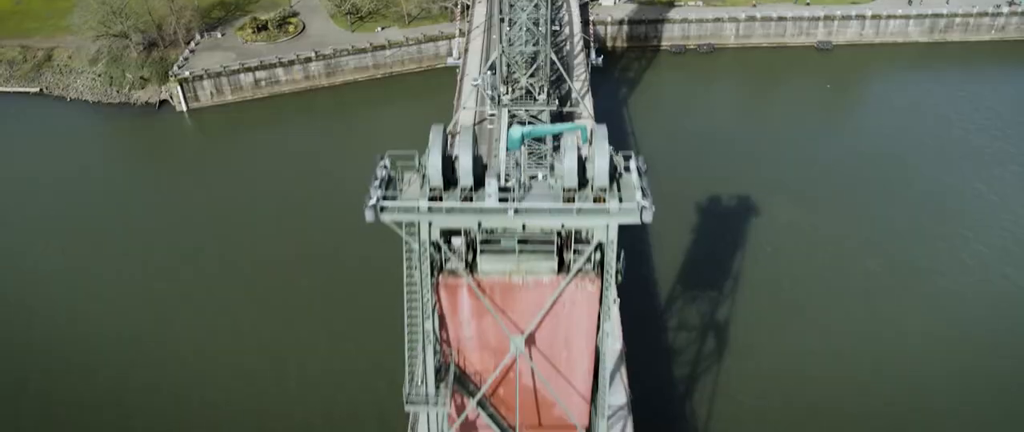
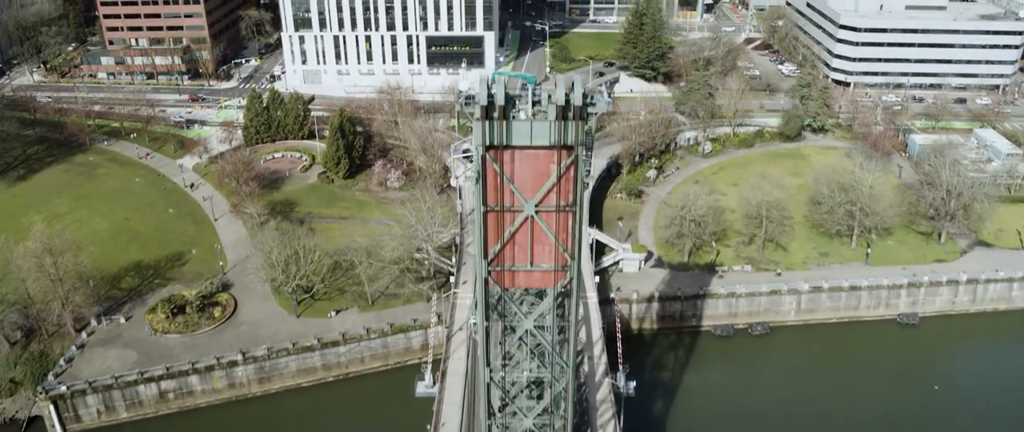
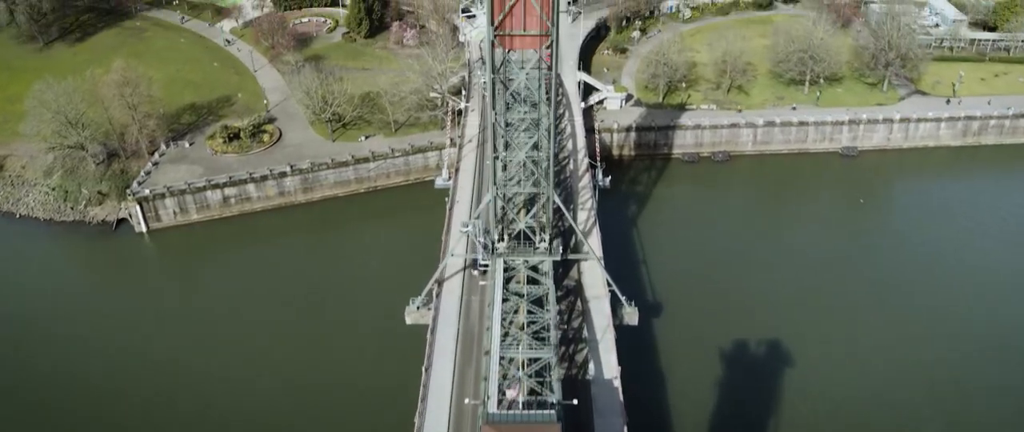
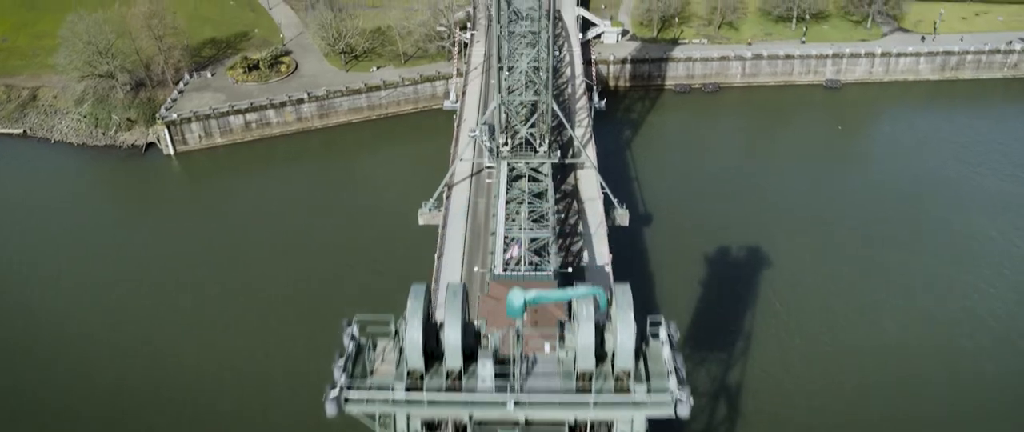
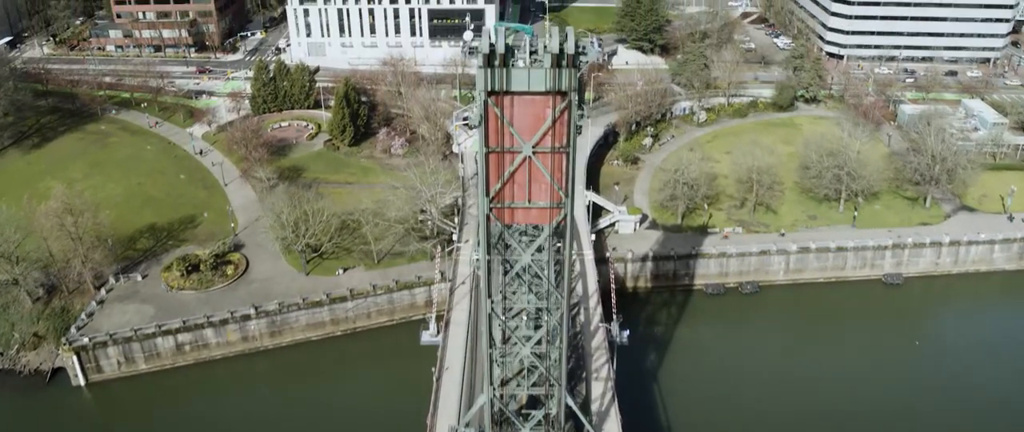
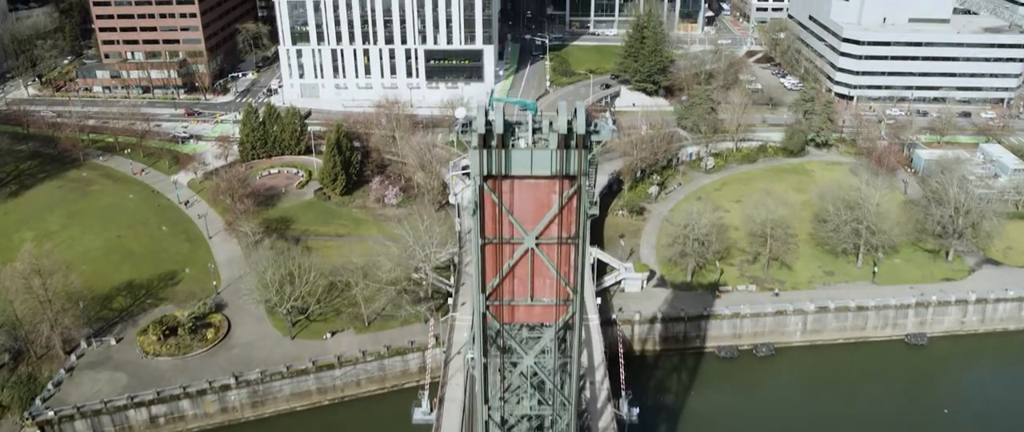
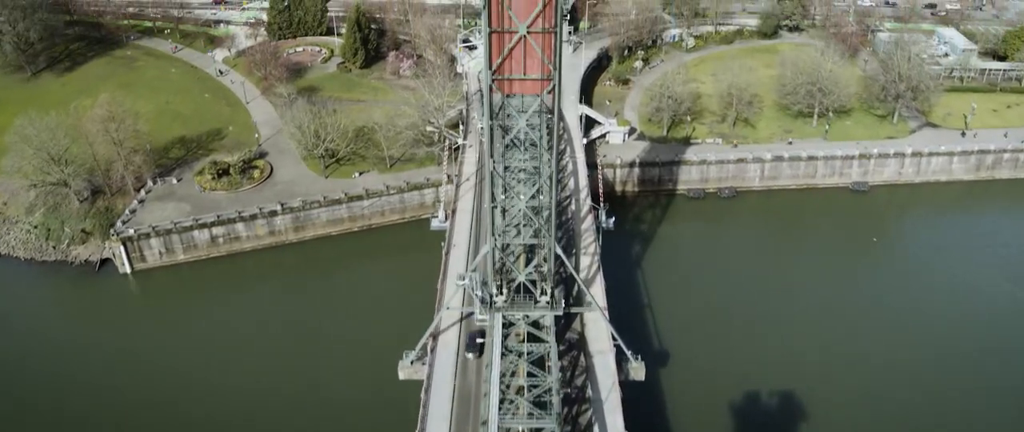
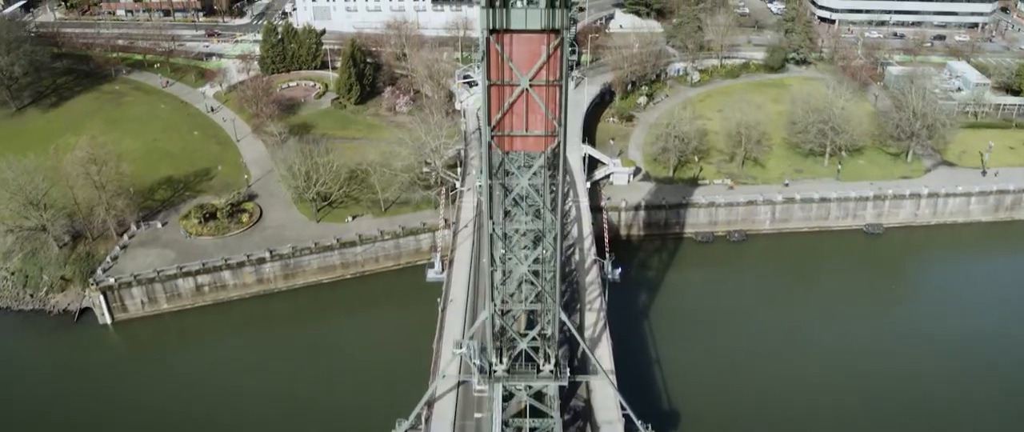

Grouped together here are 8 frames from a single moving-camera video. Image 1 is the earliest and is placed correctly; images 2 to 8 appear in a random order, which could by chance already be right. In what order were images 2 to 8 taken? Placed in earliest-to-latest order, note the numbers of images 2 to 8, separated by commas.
4, 3, 7, 8, 5, 2, 6
